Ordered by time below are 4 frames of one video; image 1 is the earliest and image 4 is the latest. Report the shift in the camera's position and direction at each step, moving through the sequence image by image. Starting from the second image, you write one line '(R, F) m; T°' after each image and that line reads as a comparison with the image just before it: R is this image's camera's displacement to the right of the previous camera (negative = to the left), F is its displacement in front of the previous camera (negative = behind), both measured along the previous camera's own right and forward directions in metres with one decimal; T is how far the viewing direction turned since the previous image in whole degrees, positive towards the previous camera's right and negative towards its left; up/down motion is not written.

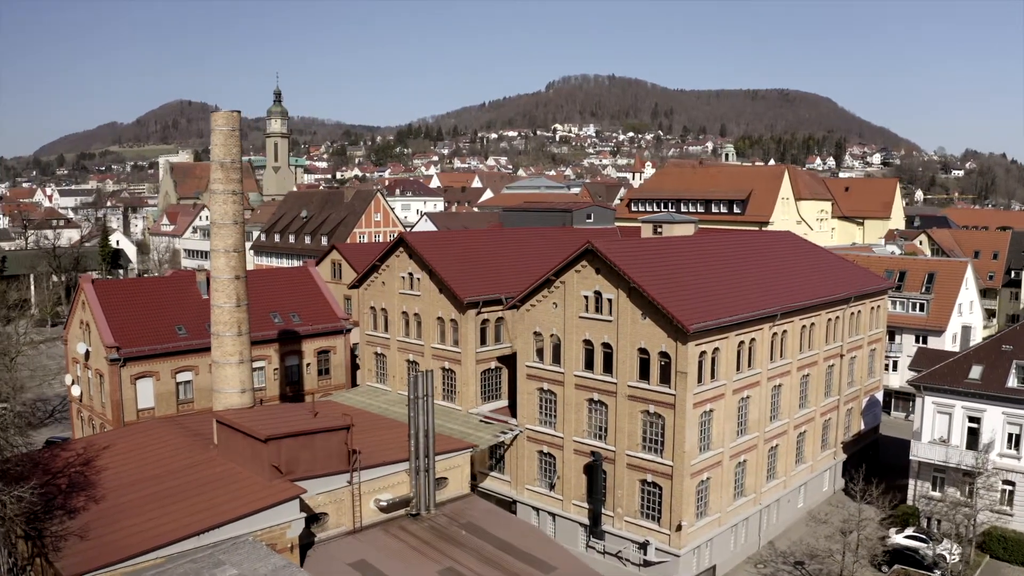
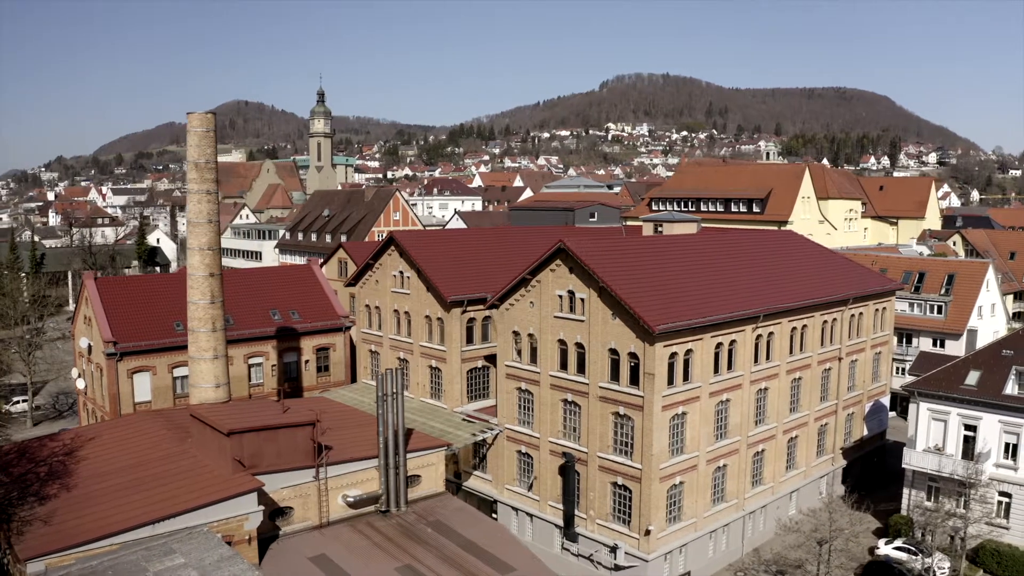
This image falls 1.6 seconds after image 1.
(+3.1, +0.2) m; -4°
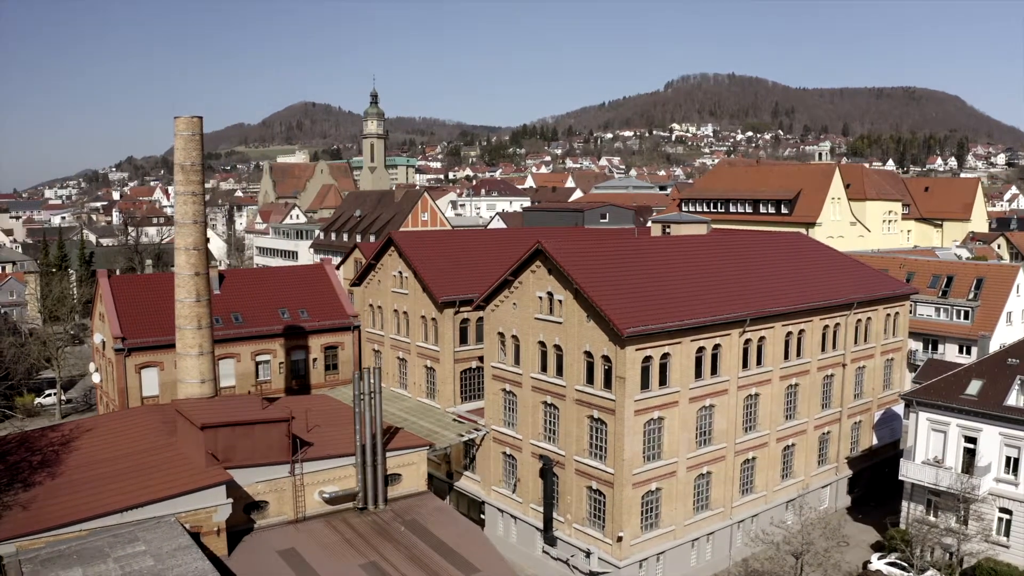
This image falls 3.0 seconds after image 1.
(+3.3, +0.1) m; -4°
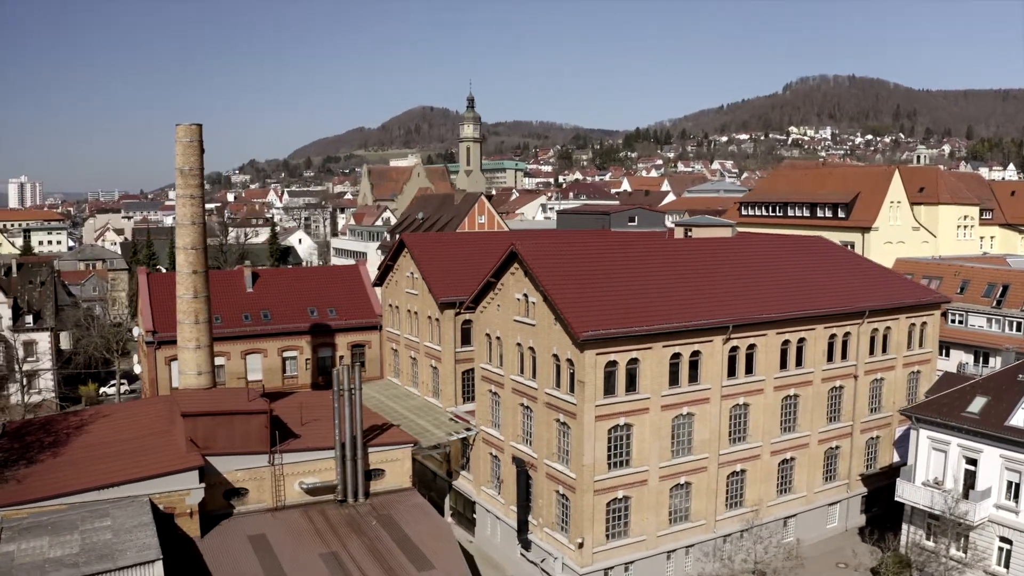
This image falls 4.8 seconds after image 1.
(+5.4, +0.1) m; -8°
